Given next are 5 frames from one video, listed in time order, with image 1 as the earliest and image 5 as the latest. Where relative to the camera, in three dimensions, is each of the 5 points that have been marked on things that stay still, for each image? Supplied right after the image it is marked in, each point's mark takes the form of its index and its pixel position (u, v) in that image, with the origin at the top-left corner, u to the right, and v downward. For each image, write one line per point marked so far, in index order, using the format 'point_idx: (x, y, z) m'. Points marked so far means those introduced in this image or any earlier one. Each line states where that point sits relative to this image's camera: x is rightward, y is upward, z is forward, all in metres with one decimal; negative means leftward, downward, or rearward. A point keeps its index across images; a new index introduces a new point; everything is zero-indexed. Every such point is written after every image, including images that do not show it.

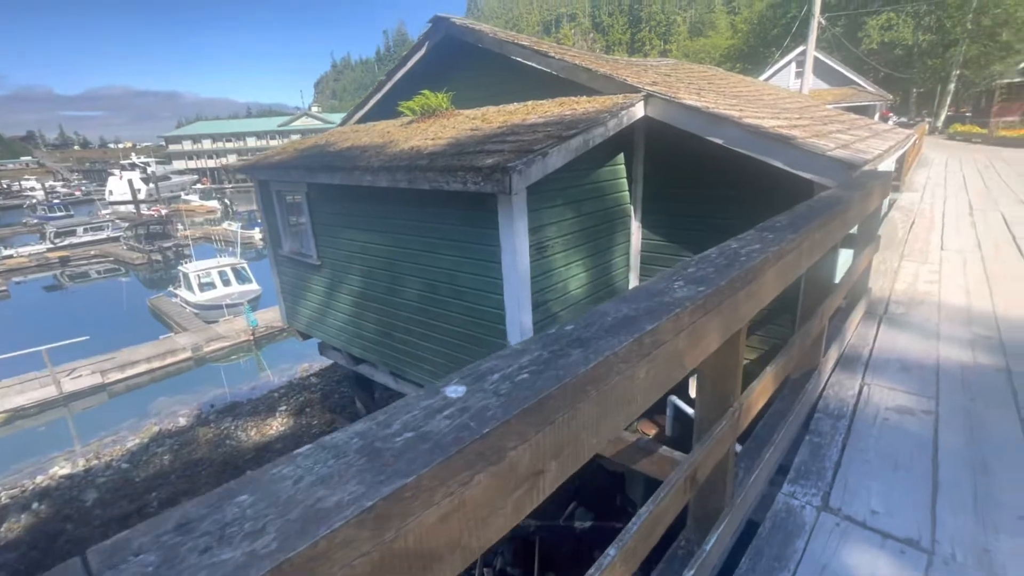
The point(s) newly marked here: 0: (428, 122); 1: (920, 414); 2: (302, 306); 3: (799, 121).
0: (-0.8, +1.7, +4.8) m
1: (+1.9, -0.6, +2.2) m
2: (-2.6, -0.2, +5.9) m
3: (+2.7, +1.6, +4.6) m
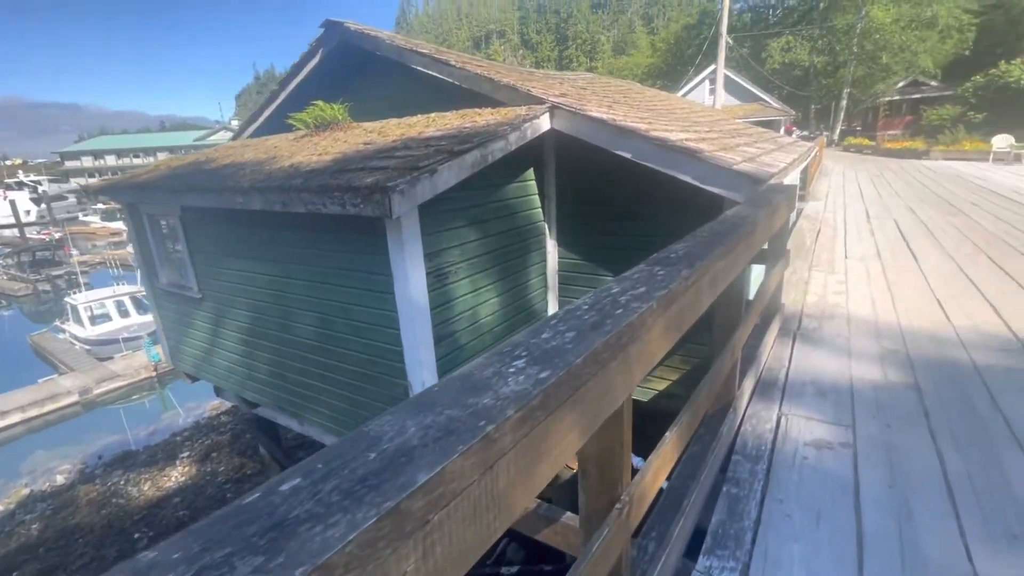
0: (-1.7, +1.4, +4.4) m
1: (+1.4, -0.7, +2.1) m
2: (-3.5, -0.6, +5.1) m
3: (+1.8, +1.5, +4.5) m
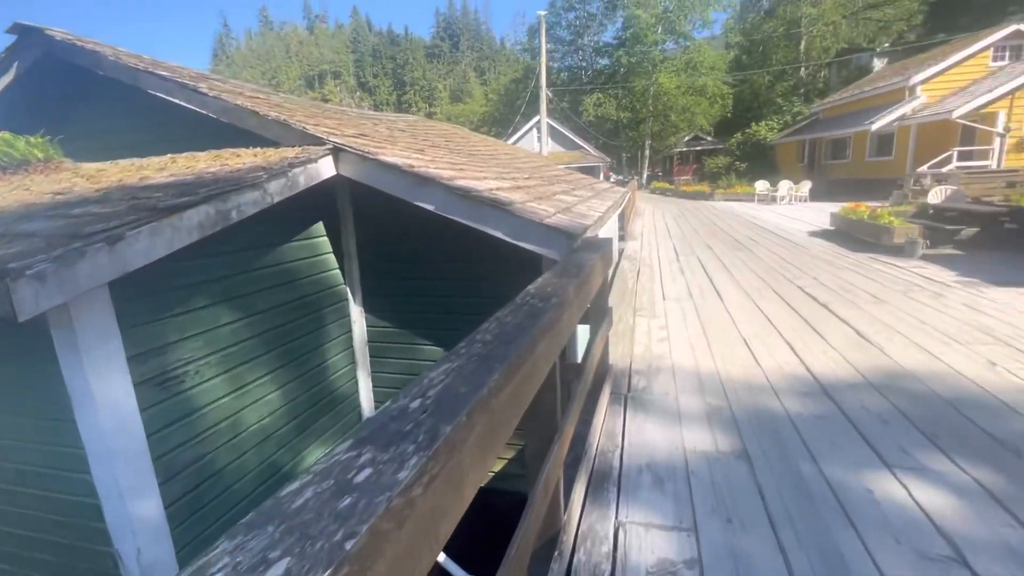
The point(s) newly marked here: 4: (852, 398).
0: (-3.2, +0.7, +3.1) m
1: (+0.6, -1.0, +1.7) m
2: (-5.0, -1.5, +3.1) m
3: (+0.1, +1.0, +4.3) m
4: (+2.0, -0.7, +2.9) m
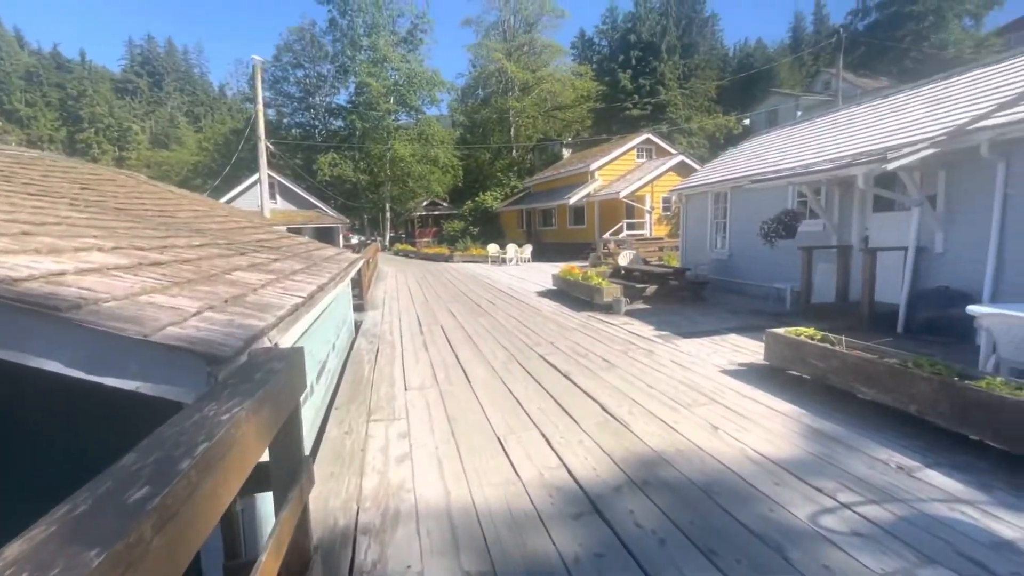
0: (-4.3, 0.0, +0.2) m
1: (-0.1, -1.3, +0.7) m
2: (-5.6, -2.2, -0.8) m
3: (-2.0, +0.2, +2.9) m
4: (+0.6, -1.1, +2.4) m
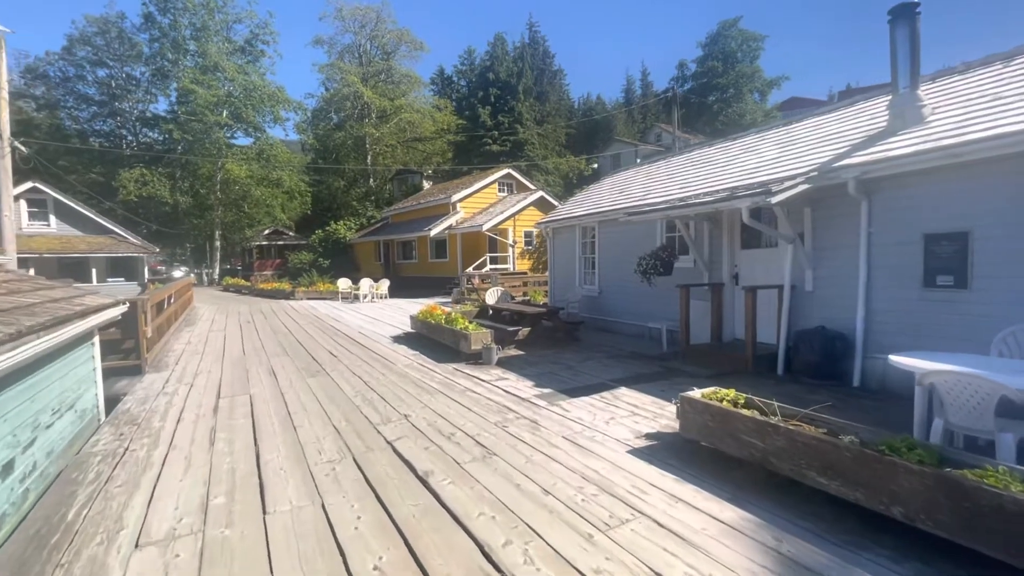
0: (-3.9, -0.1, -2.4) m
1: (0.0, -1.5, -0.9) m
2: (-4.9, -2.3, -3.9) m
3: (-2.5, -0.1, +0.8) m
4: (+0.1, -1.4, +1.0) m
